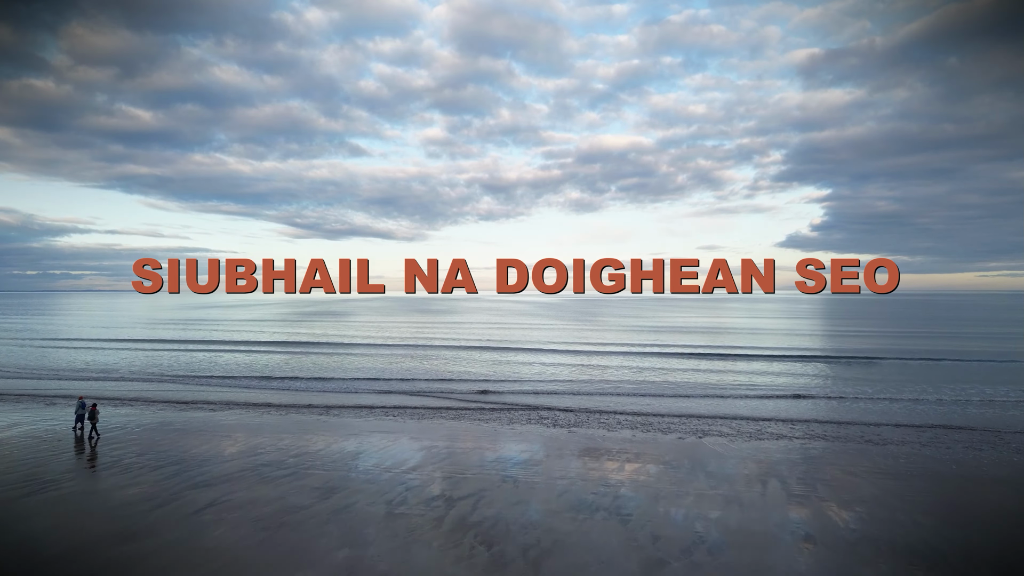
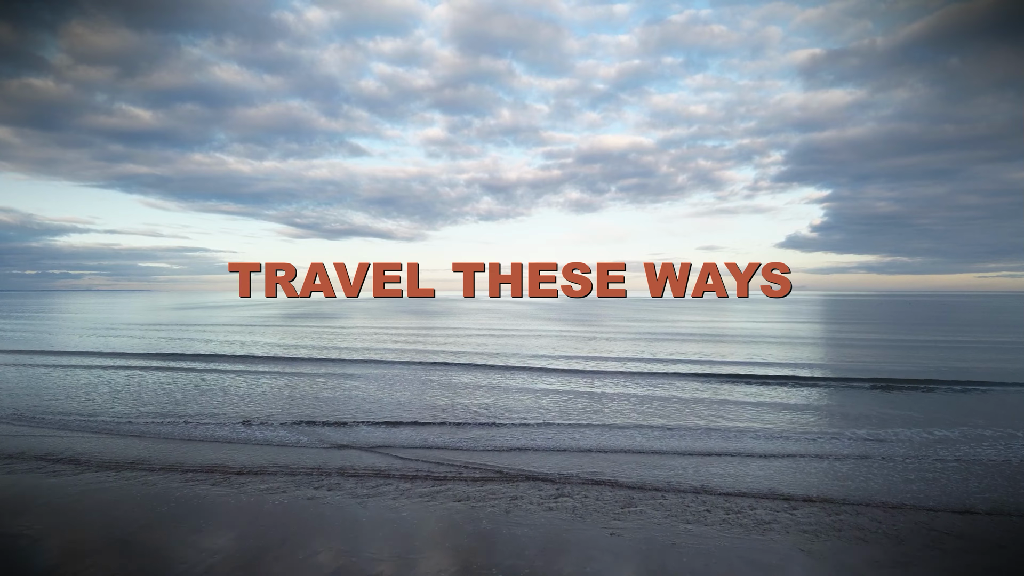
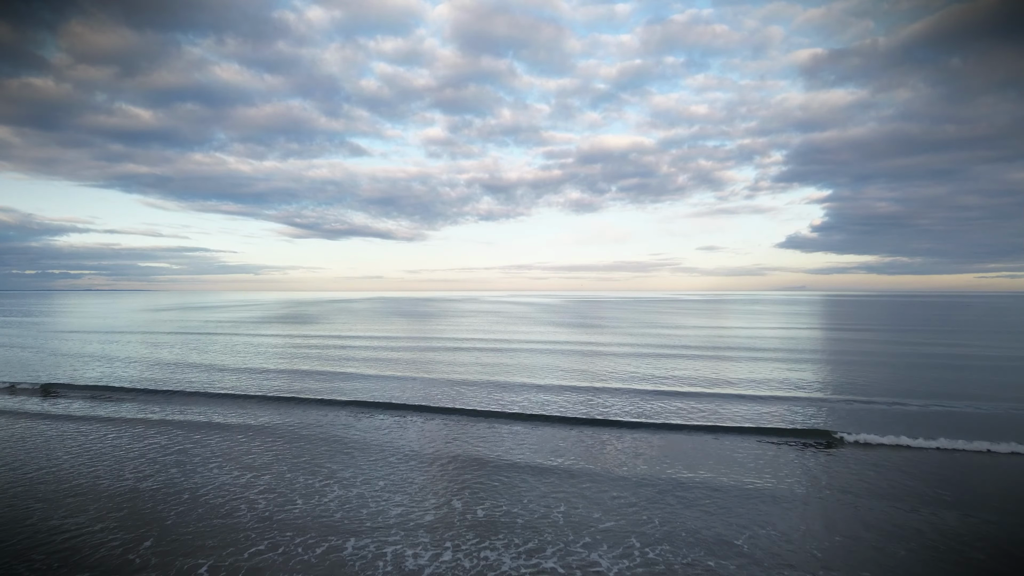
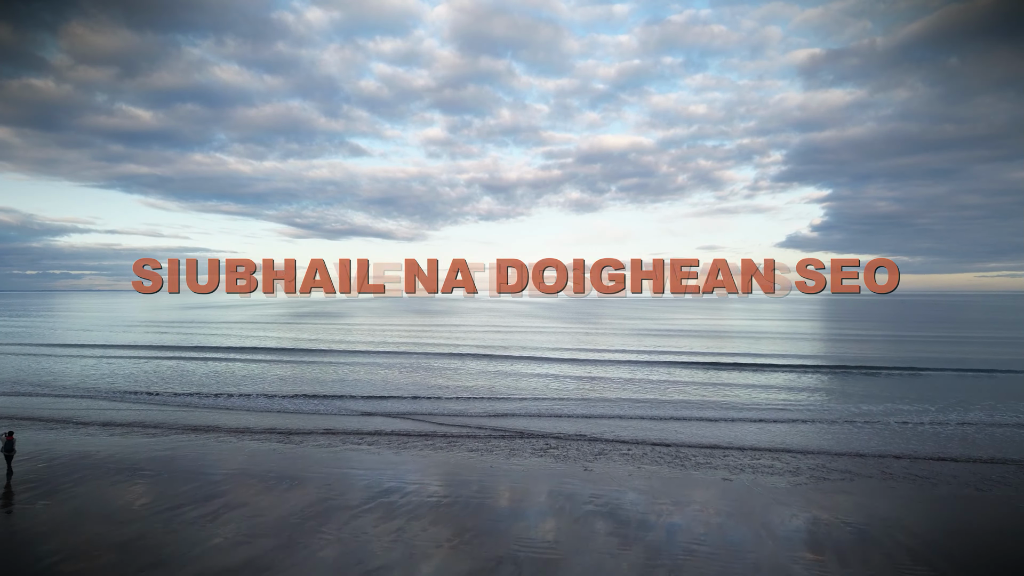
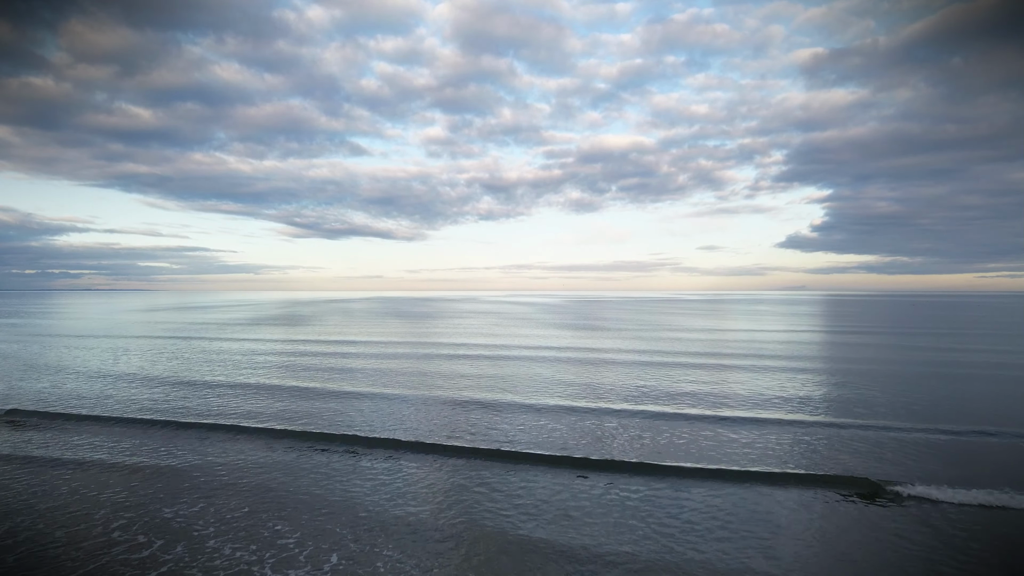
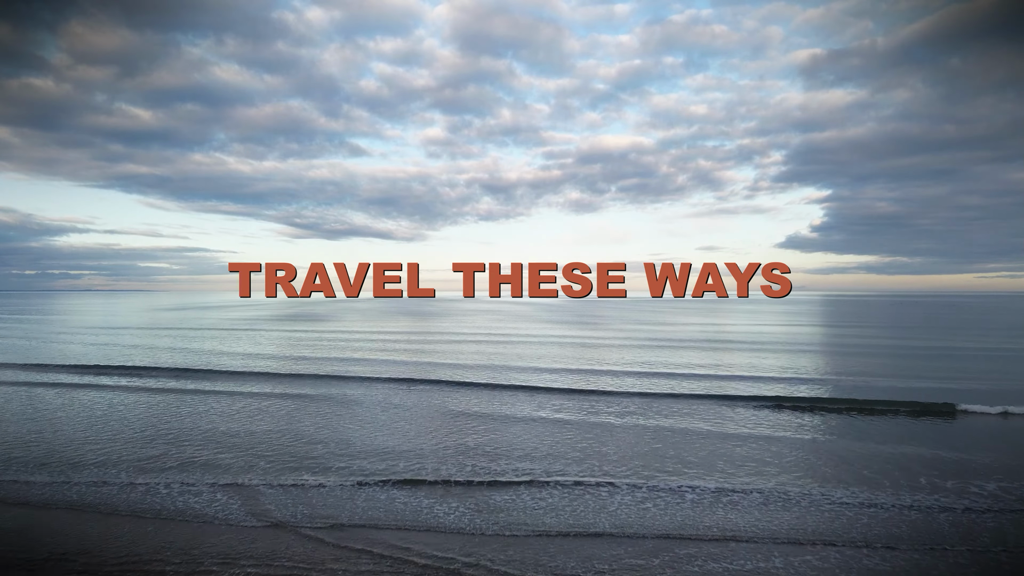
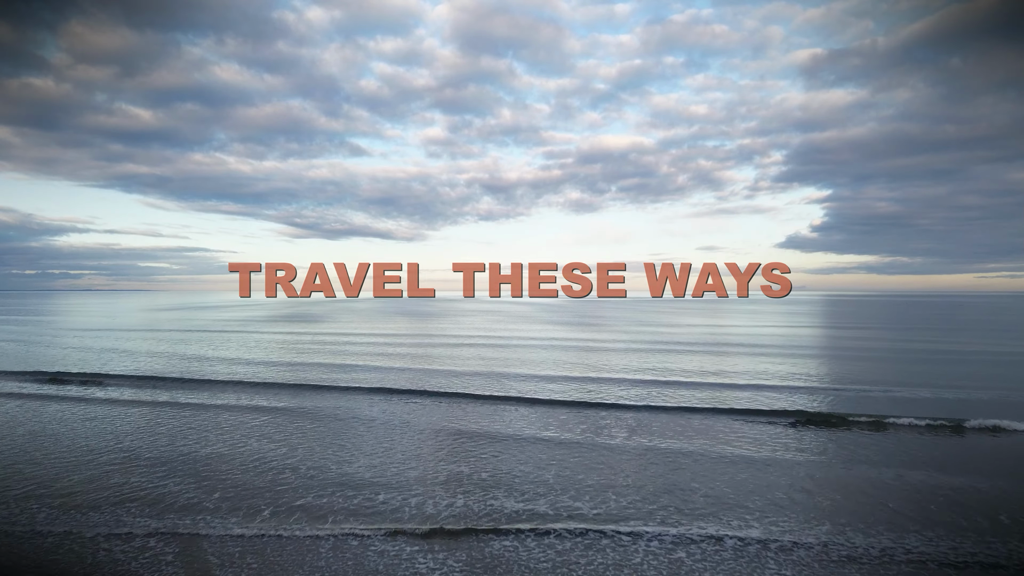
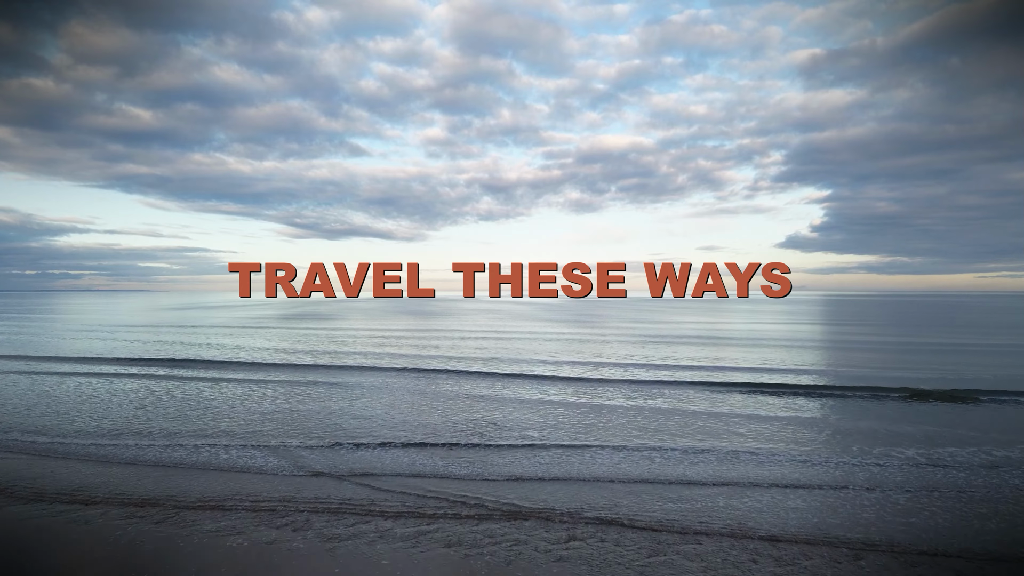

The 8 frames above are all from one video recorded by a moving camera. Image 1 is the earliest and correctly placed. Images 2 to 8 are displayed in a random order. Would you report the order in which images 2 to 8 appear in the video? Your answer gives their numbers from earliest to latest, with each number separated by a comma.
4, 2, 8, 6, 7, 3, 5
